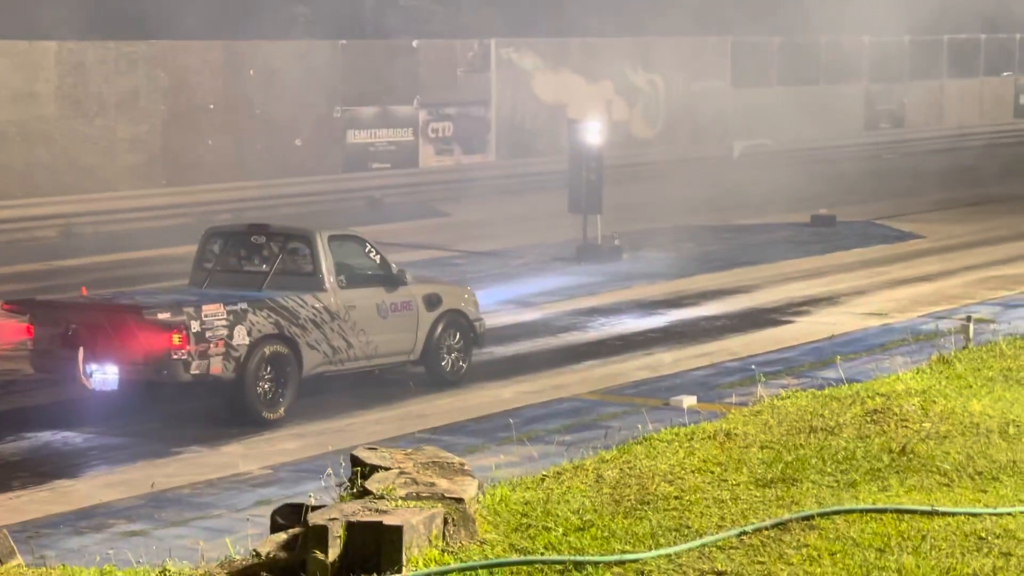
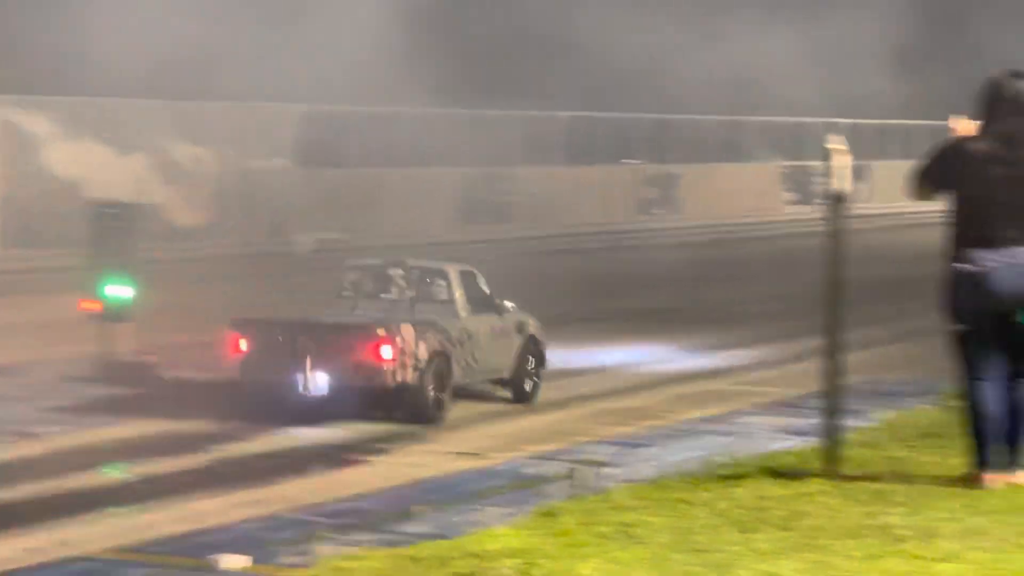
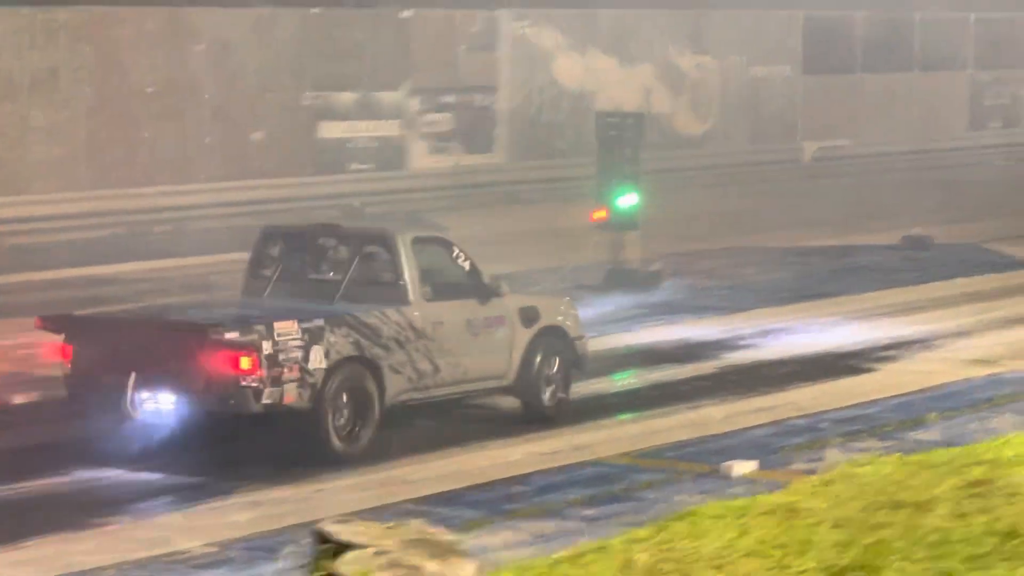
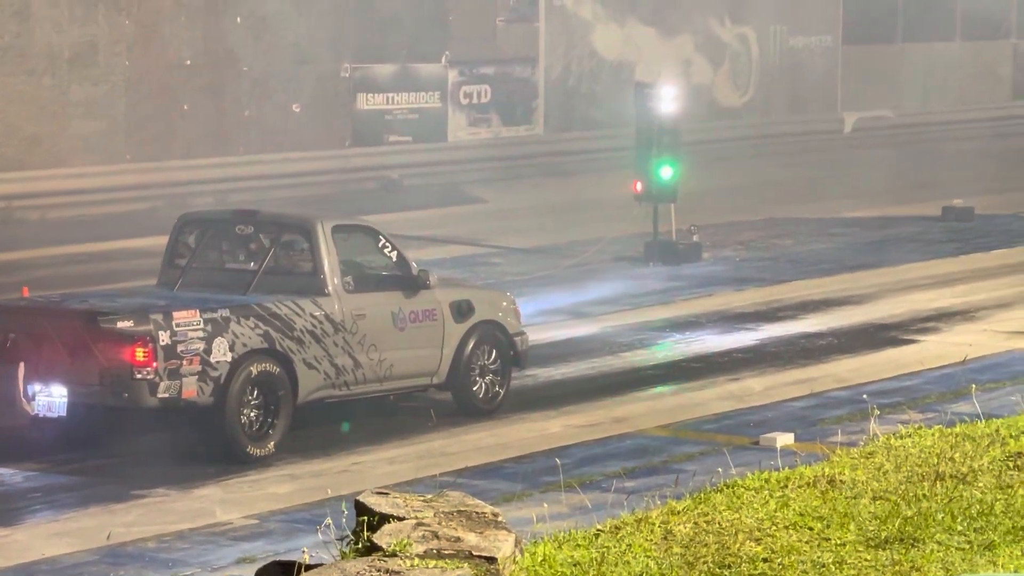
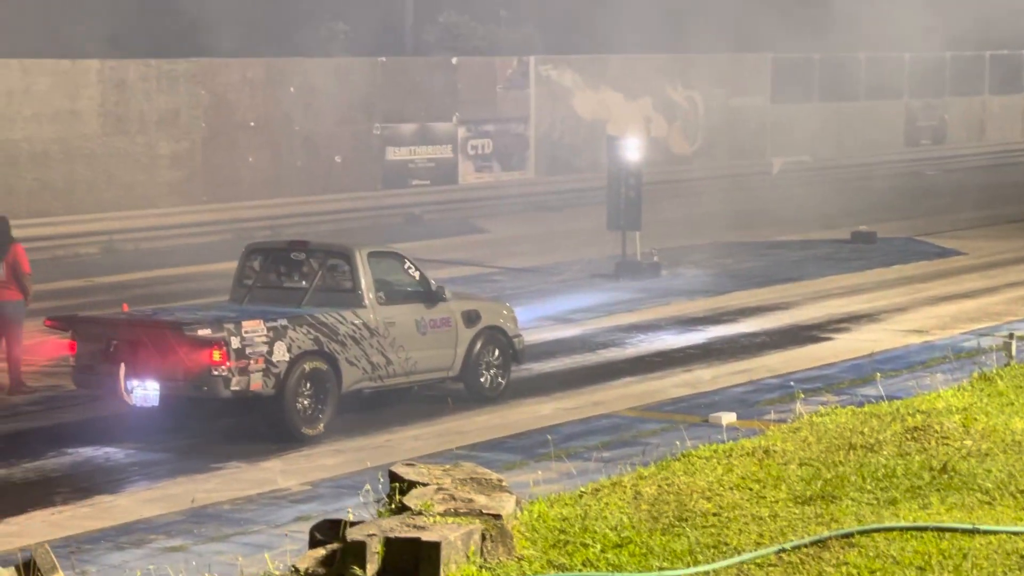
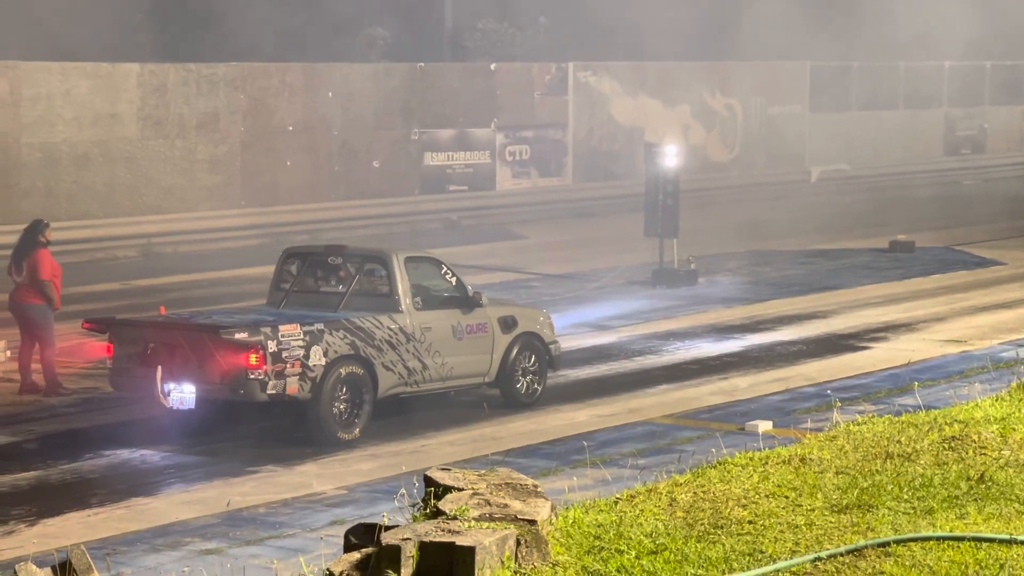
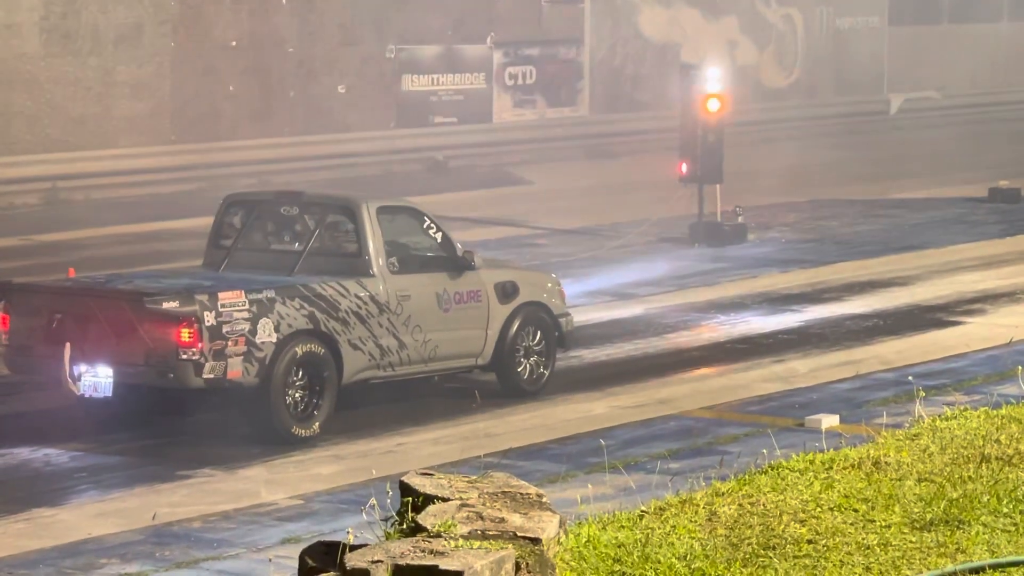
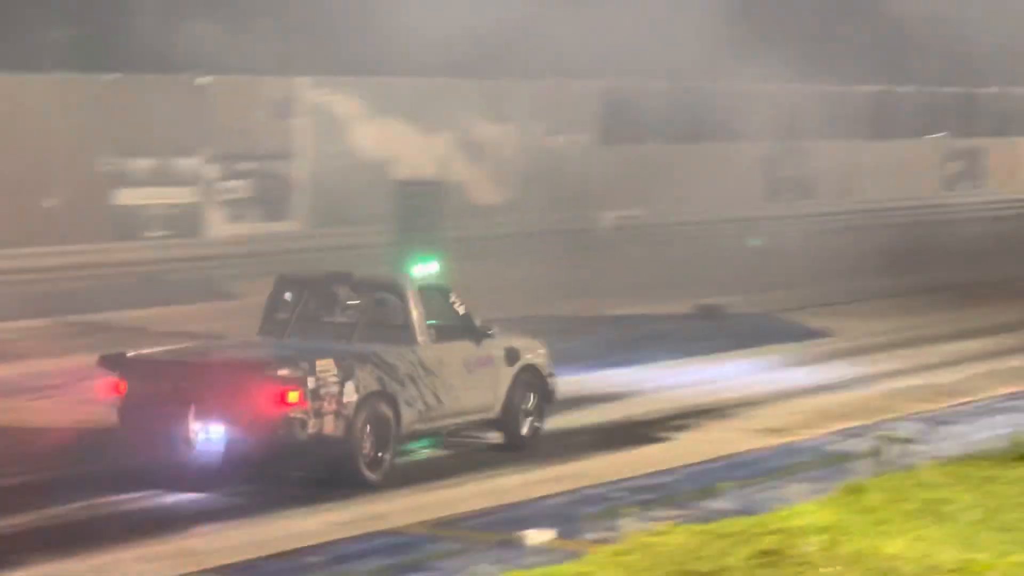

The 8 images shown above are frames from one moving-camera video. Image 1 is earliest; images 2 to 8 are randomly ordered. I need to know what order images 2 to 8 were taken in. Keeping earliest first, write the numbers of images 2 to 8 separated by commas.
5, 6, 7, 4, 3, 8, 2
